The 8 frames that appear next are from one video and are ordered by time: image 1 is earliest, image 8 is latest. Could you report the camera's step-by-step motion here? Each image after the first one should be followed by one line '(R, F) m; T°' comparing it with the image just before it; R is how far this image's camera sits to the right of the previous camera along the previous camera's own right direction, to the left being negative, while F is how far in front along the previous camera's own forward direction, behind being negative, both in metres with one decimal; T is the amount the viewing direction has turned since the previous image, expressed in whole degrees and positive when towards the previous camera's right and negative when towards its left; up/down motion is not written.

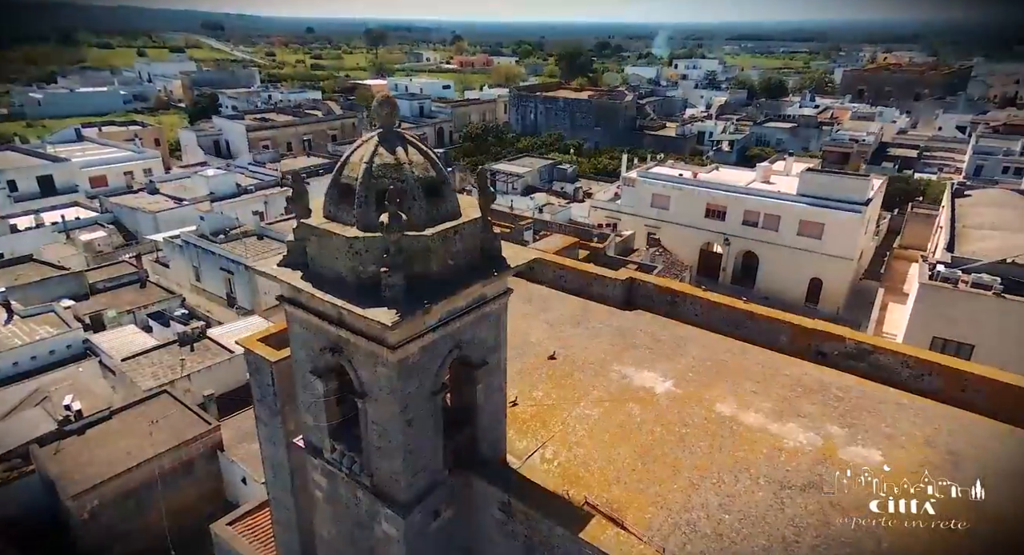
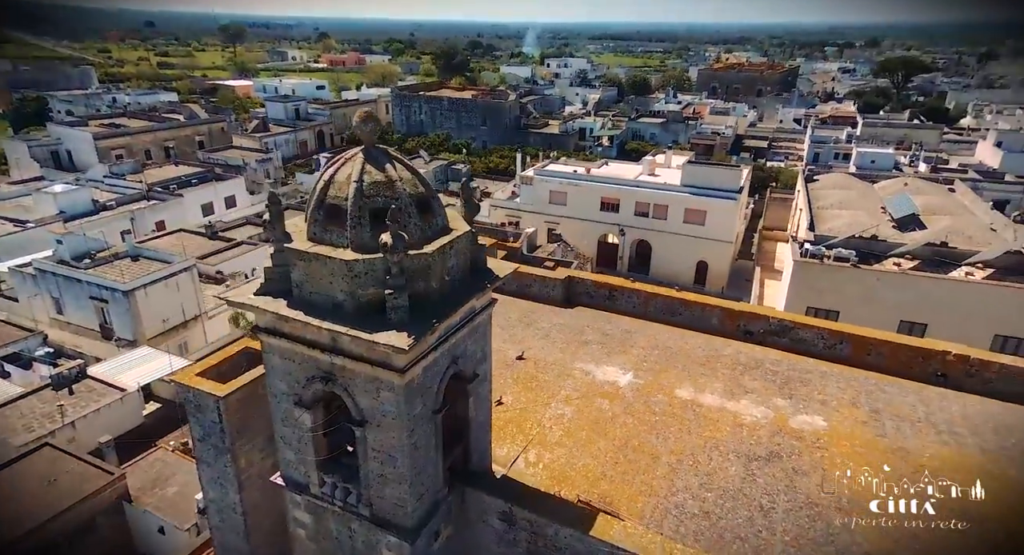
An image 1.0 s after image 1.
(-1.5, +0.1) m; +12°
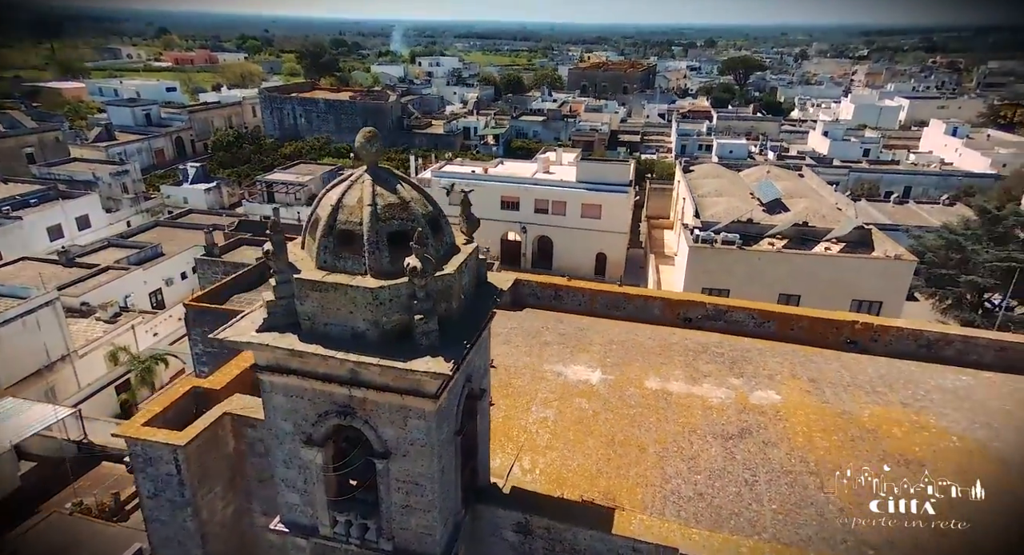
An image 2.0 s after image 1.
(-1.8, +0.2) m; +13°
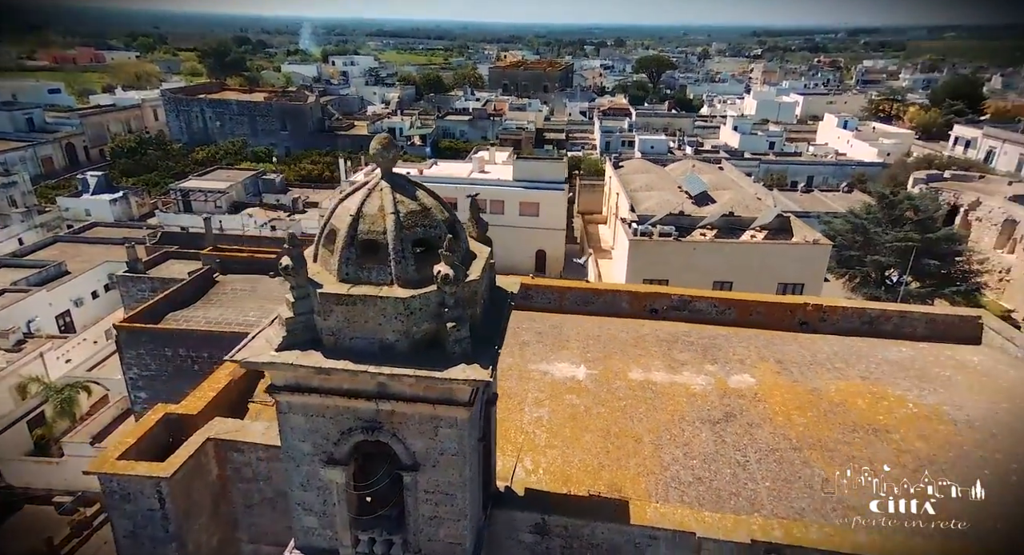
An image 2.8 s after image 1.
(-1.3, +0.1) m; +8°
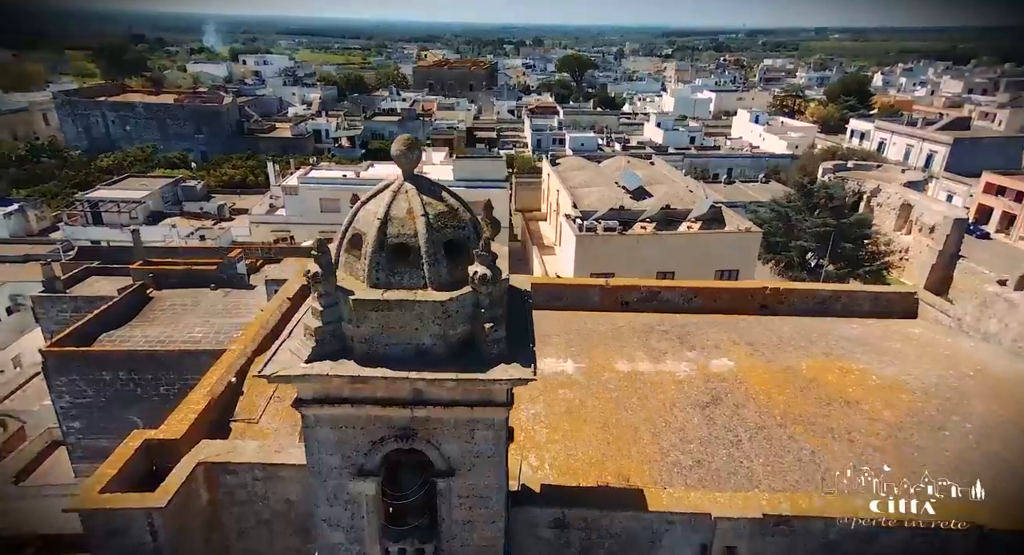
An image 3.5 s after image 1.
(-1.2, +0.1) m; +8°
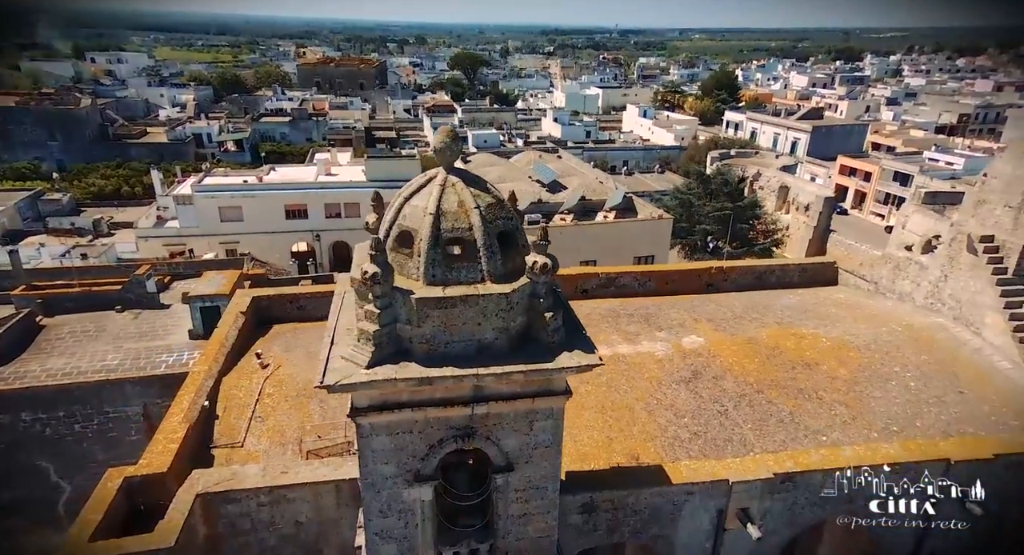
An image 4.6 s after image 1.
(-1.8, +0.2) m; +11°
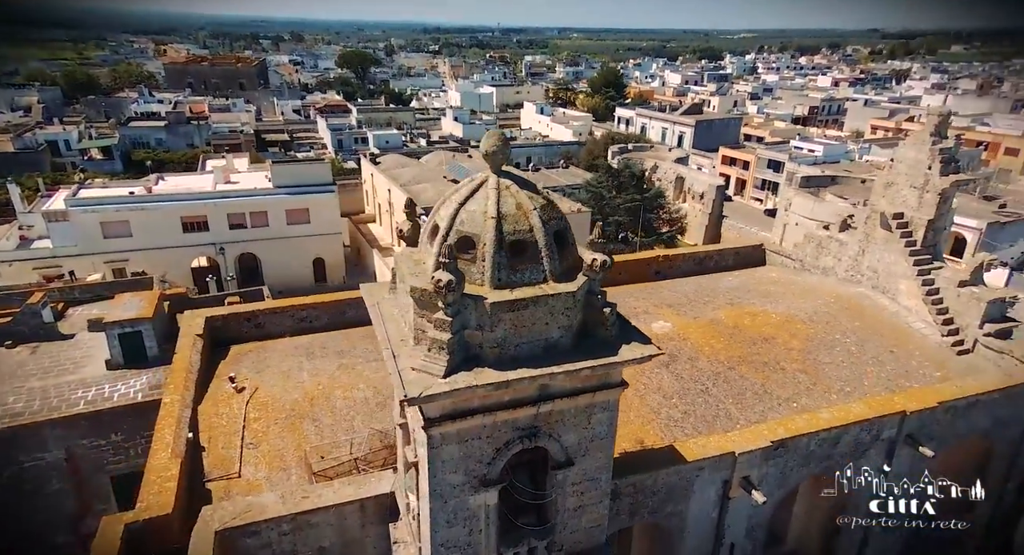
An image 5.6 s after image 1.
(-1.8, +0.1) m; +11°
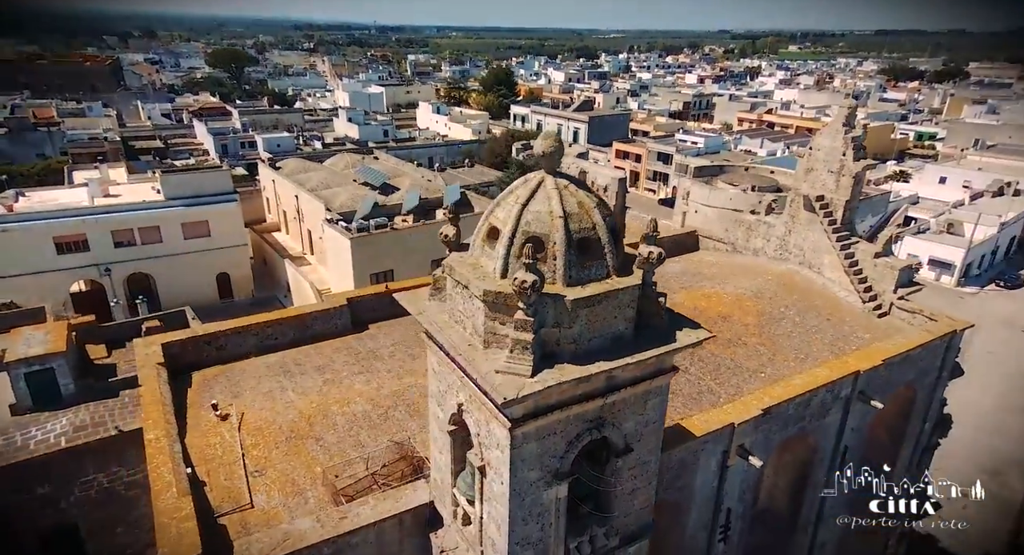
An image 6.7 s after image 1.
(-1.9, +0.1) m; +11°
